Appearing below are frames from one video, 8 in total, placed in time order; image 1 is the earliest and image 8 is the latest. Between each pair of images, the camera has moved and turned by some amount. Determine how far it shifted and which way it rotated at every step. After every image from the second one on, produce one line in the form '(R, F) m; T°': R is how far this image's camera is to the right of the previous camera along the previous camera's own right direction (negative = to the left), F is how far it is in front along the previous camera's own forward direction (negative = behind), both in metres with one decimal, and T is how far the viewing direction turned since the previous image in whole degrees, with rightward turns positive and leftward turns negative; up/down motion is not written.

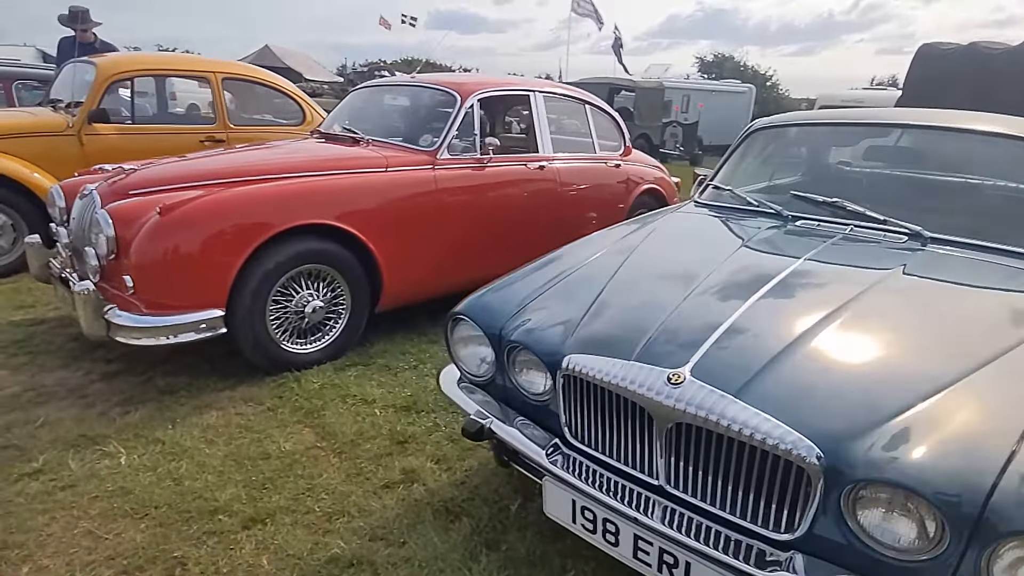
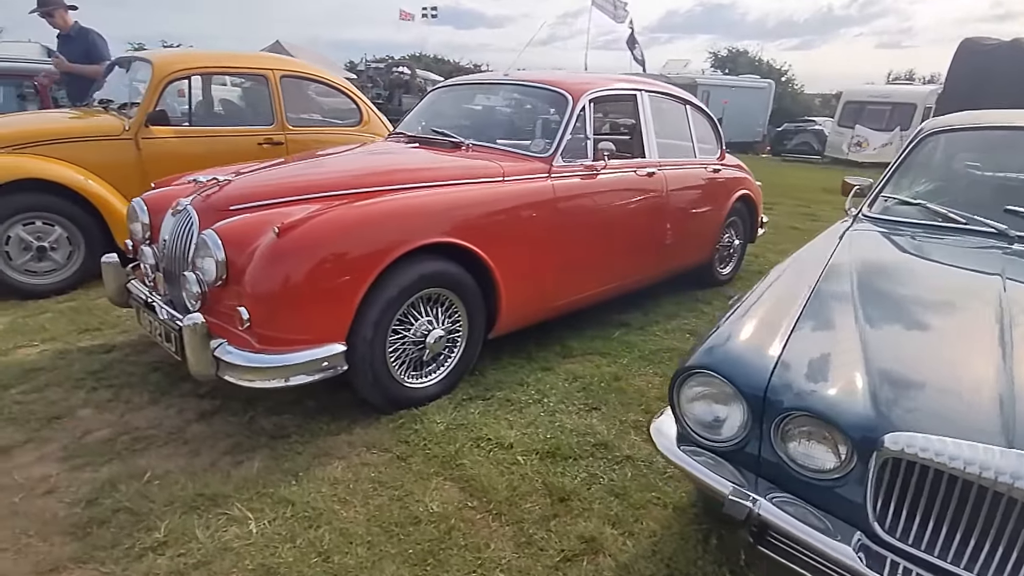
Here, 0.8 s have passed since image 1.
(-0.8, +0.4) m; 0°
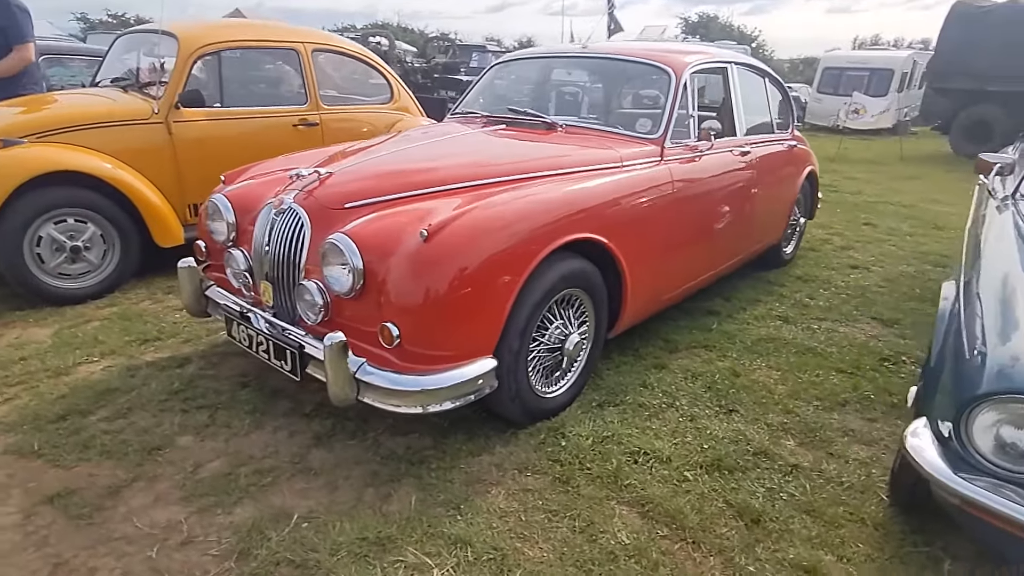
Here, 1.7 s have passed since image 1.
(-0.9, +0.3) m; +3°
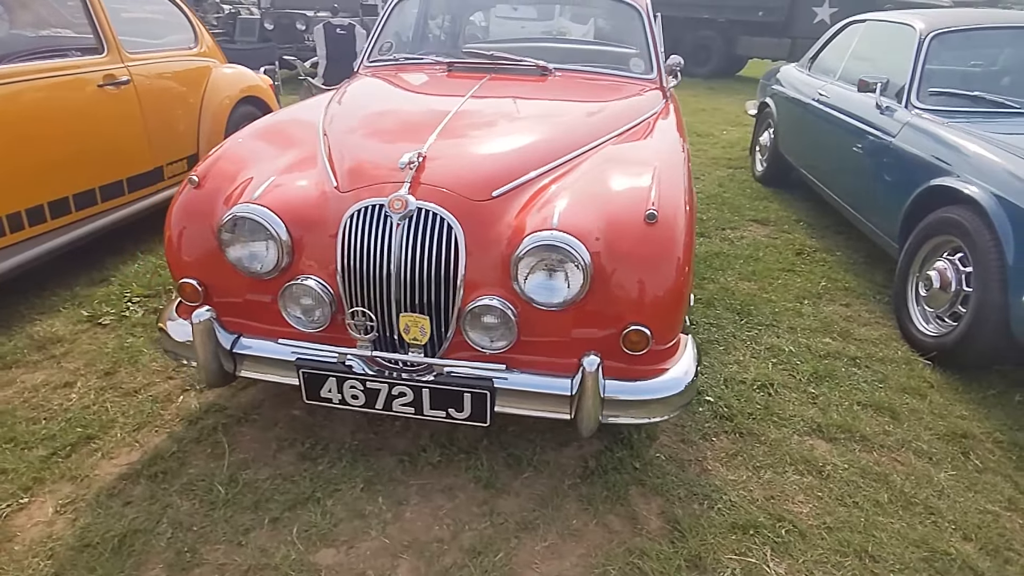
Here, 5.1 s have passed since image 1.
(-1.8, +0.9) m; +28°
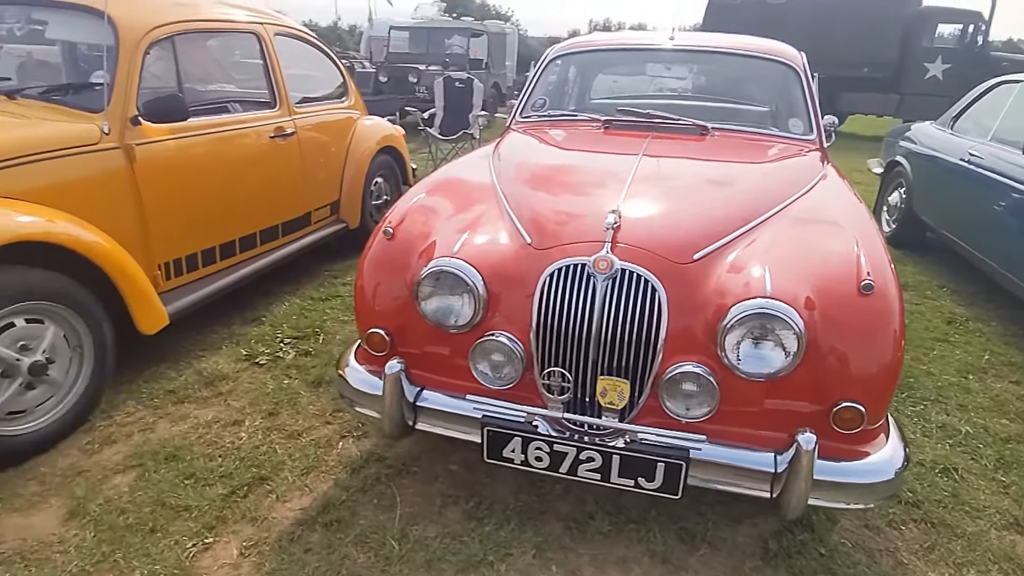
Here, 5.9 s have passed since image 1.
(-0.4, 0.0) m; -6°
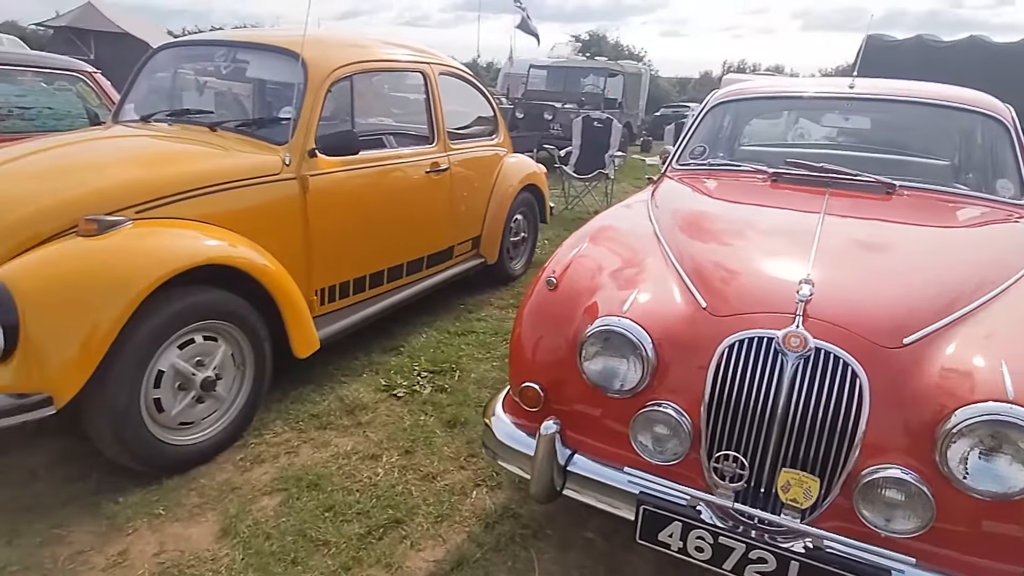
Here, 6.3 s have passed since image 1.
(-0.2, +0.1) m; -10°
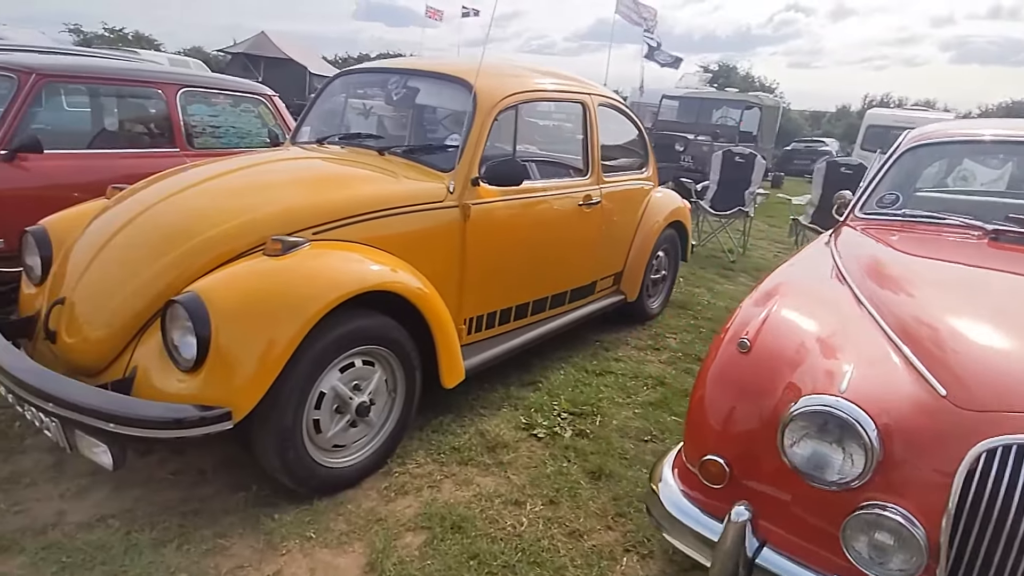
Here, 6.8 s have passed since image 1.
(-0.3, +0.1) m; -10°
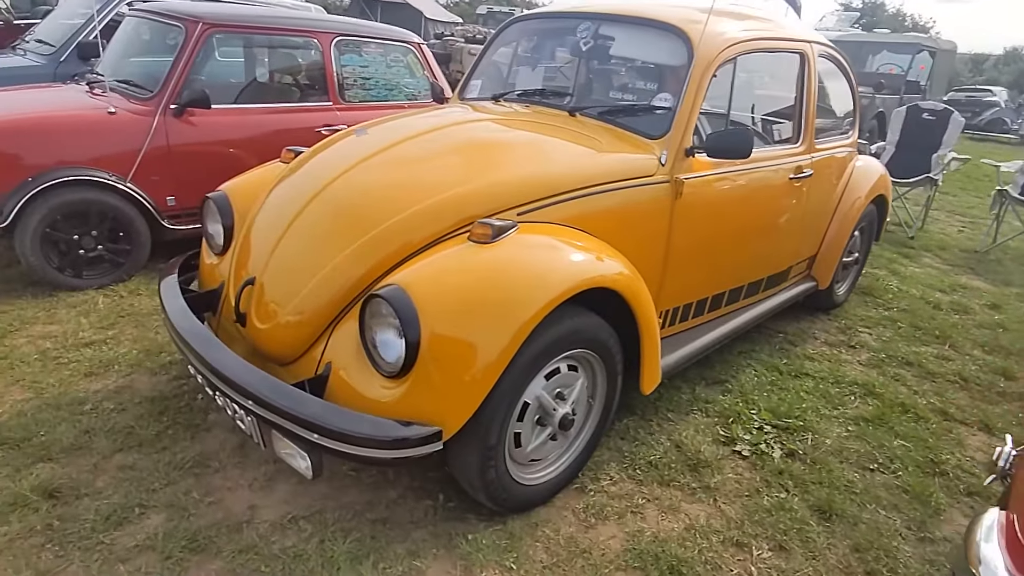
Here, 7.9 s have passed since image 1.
(-0.5, +0.4) m; -9°
